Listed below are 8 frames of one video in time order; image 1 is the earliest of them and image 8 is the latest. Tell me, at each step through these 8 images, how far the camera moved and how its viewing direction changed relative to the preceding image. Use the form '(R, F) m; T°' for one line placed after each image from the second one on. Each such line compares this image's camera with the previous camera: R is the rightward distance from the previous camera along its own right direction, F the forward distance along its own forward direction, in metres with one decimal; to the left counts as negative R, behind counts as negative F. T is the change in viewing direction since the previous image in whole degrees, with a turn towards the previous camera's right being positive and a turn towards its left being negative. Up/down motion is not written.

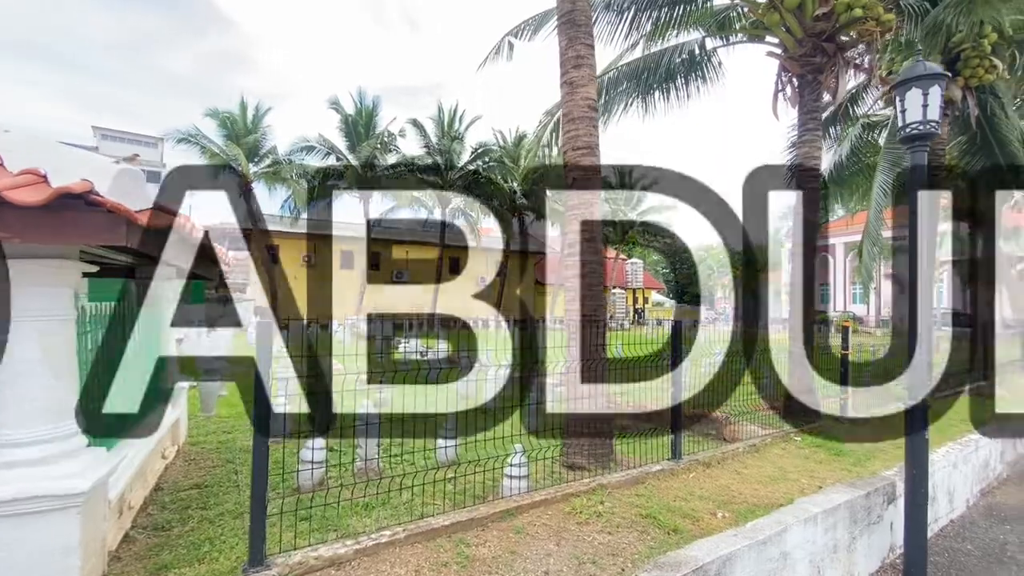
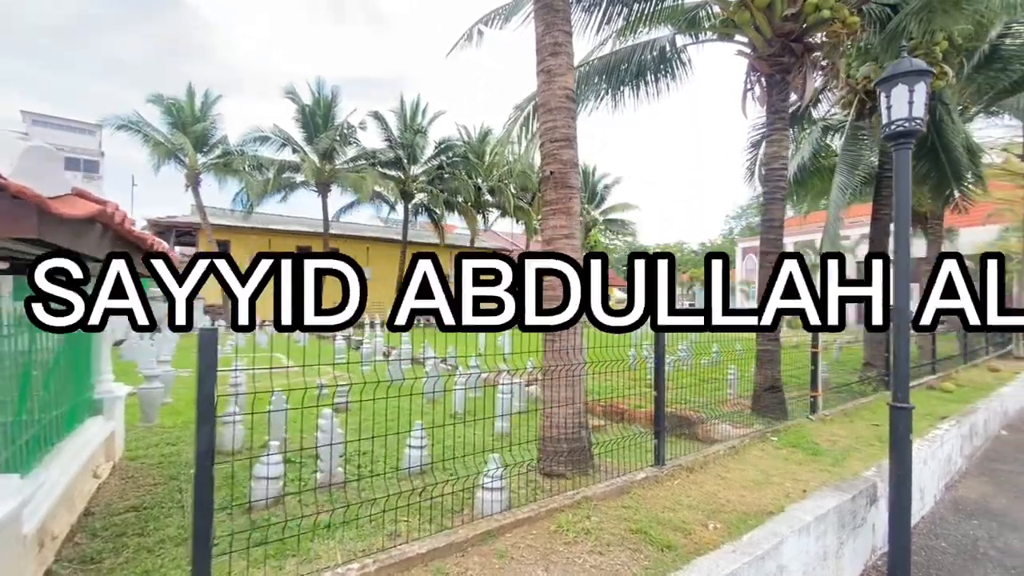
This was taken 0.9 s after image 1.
(-0.1, +0.3) m; +4°
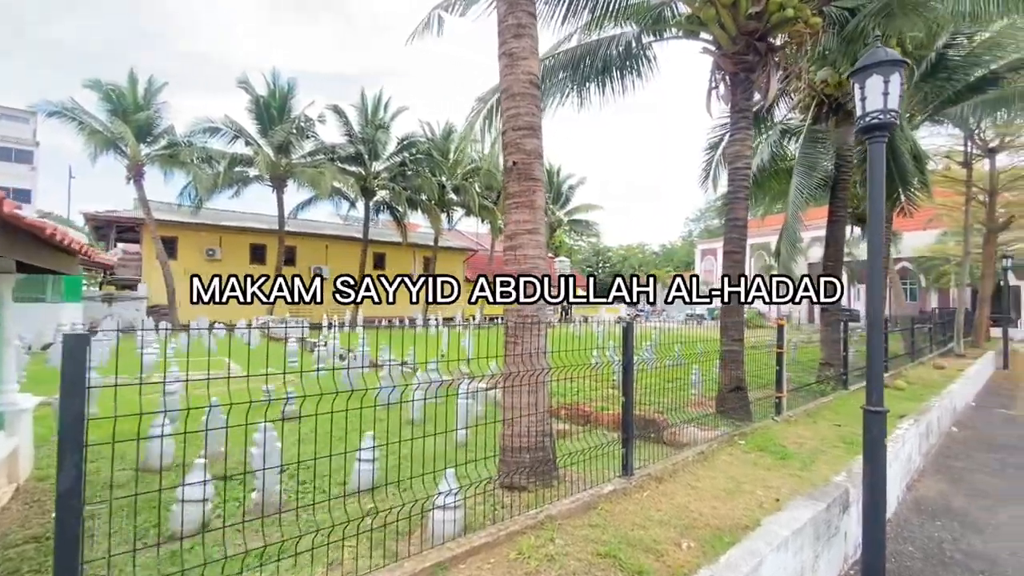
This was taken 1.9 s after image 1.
(+0.1, +0.3) m; +4°
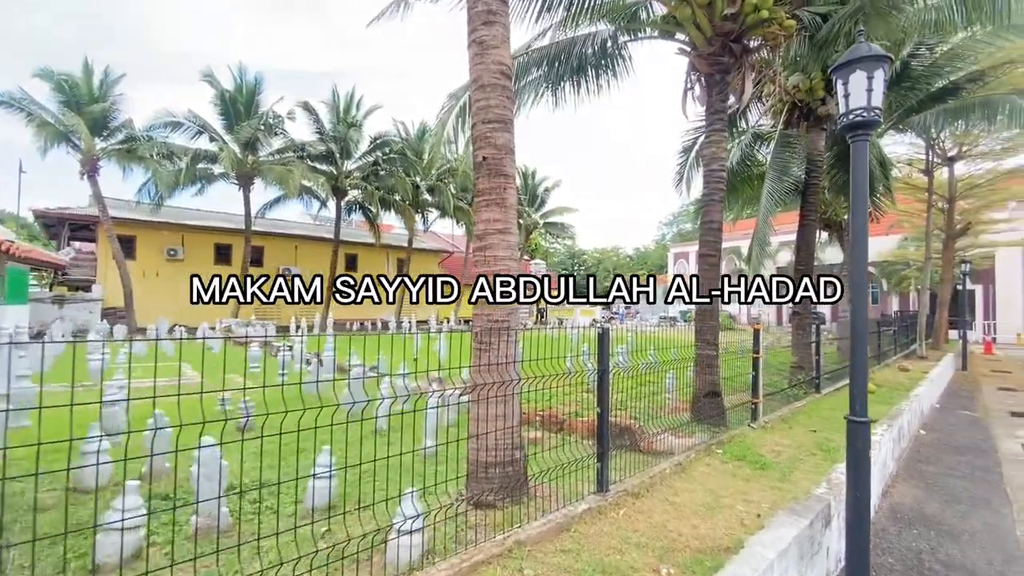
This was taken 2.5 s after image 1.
(+0.1, +0.3) m; +3°
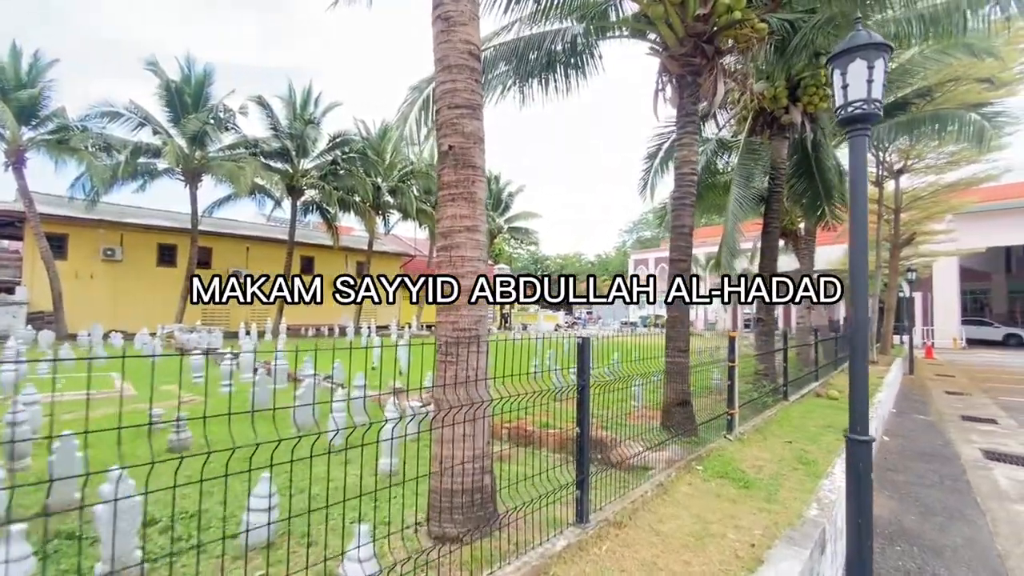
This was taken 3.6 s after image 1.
(0.0, +0.4) m; +4°
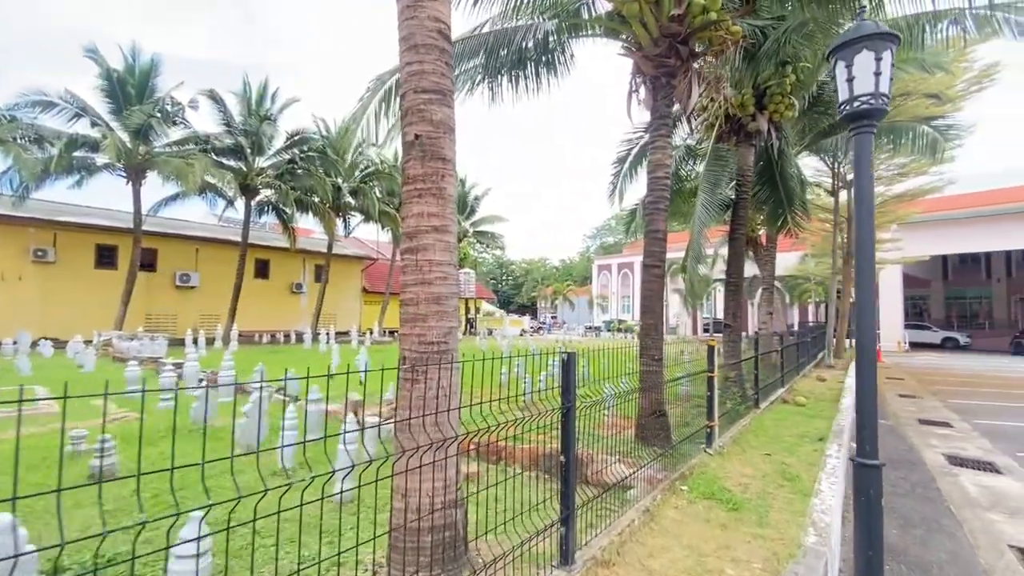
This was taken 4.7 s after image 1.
(-0.1, +0.4) m; +4°
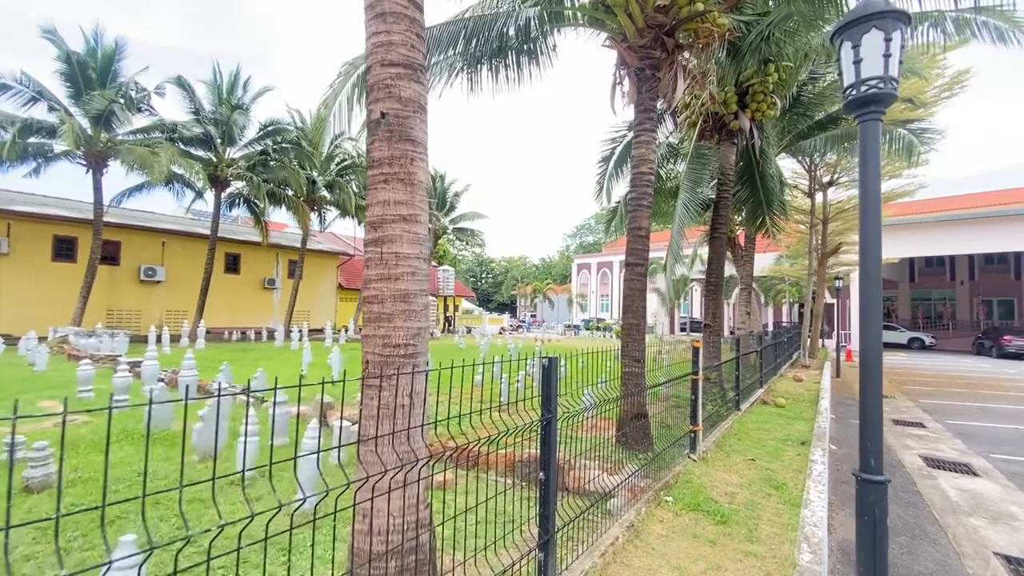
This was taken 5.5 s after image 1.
(0.0, +0.3) m; +2°
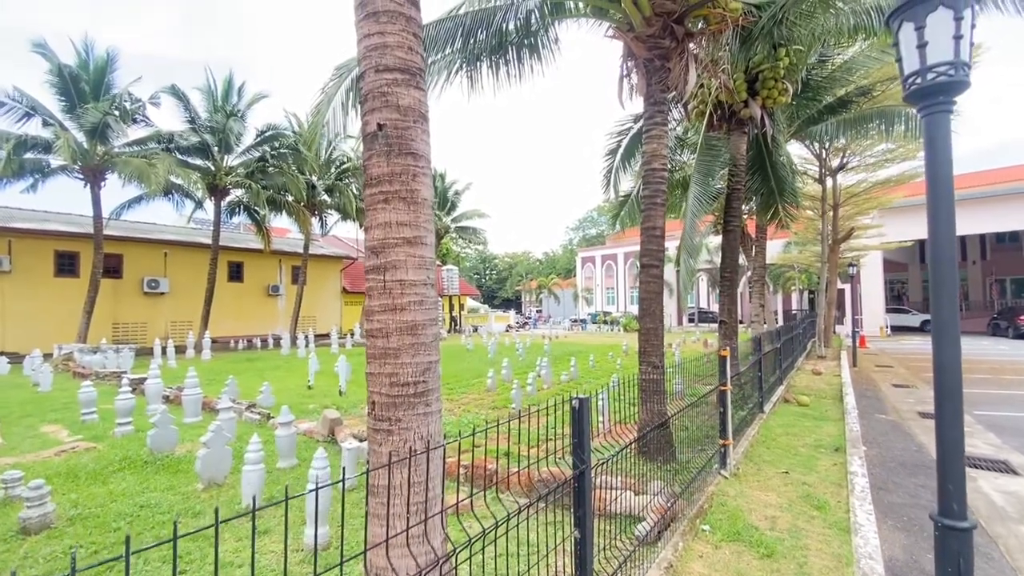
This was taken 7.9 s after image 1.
(-0.1, +0.3) m; -1°
